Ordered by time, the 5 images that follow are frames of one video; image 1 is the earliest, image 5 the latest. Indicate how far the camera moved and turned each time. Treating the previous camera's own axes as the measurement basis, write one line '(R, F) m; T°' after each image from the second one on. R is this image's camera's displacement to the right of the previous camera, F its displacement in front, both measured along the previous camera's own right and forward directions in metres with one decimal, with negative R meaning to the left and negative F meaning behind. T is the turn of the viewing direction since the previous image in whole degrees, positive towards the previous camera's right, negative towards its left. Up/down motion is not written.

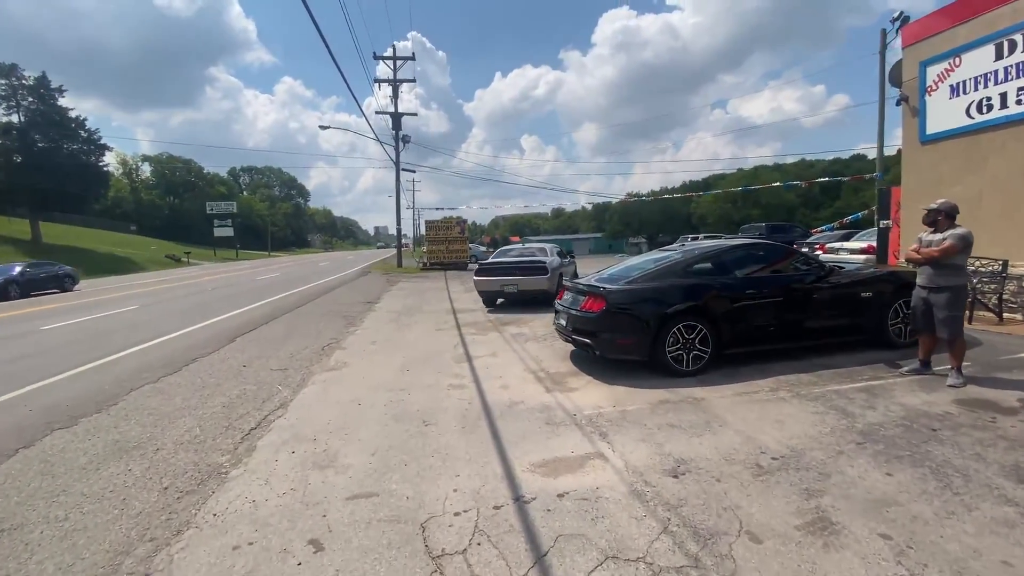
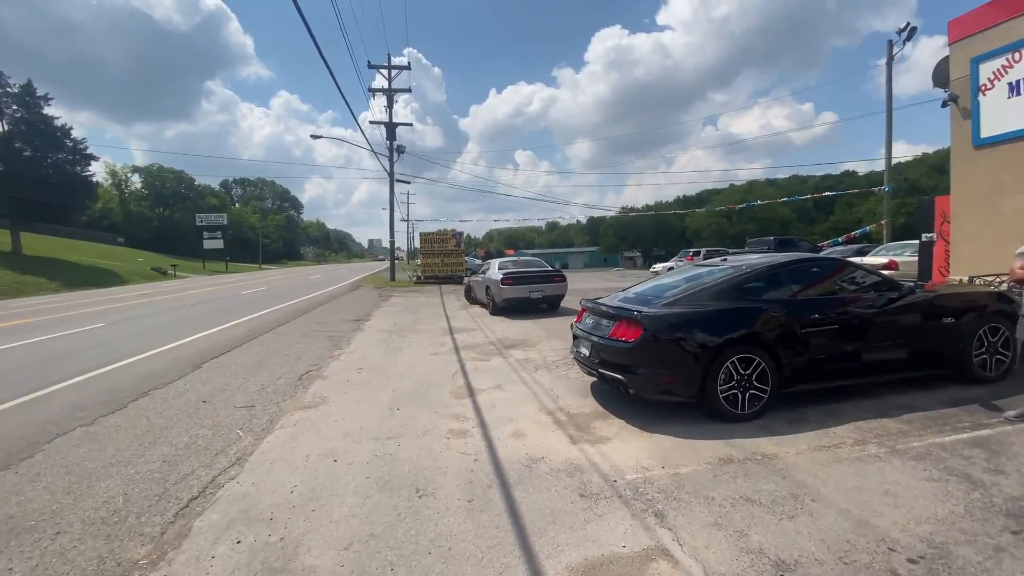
(-0.2, +1.2) m; +1°
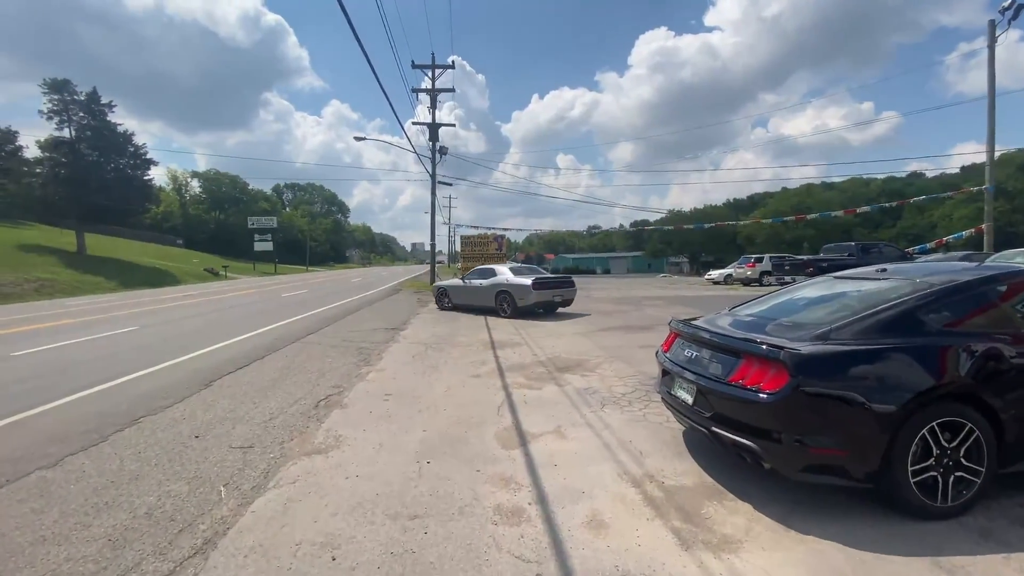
(-0.3, +1.5) m; -5°
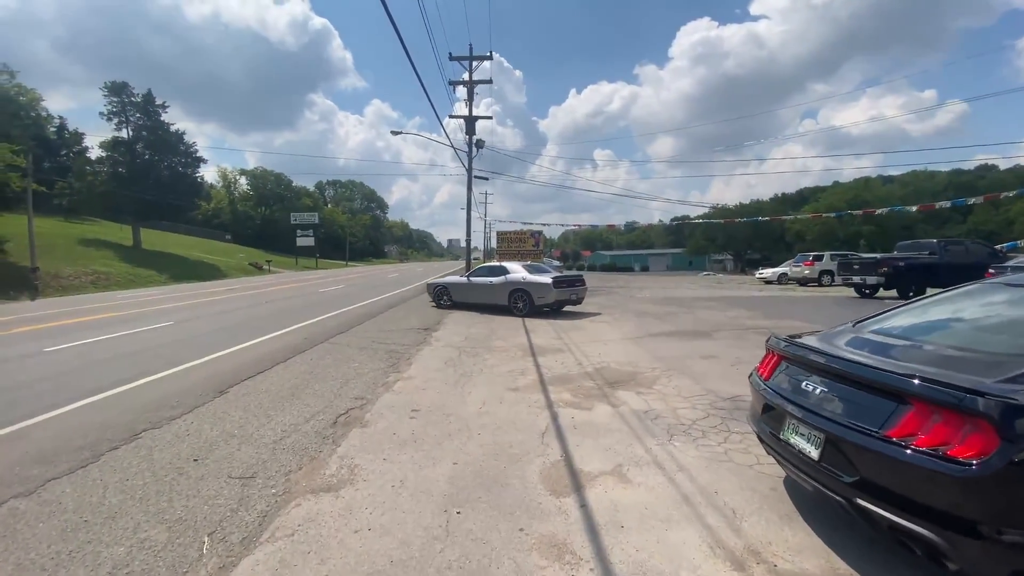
(-0.1, +1.0) m; -4°
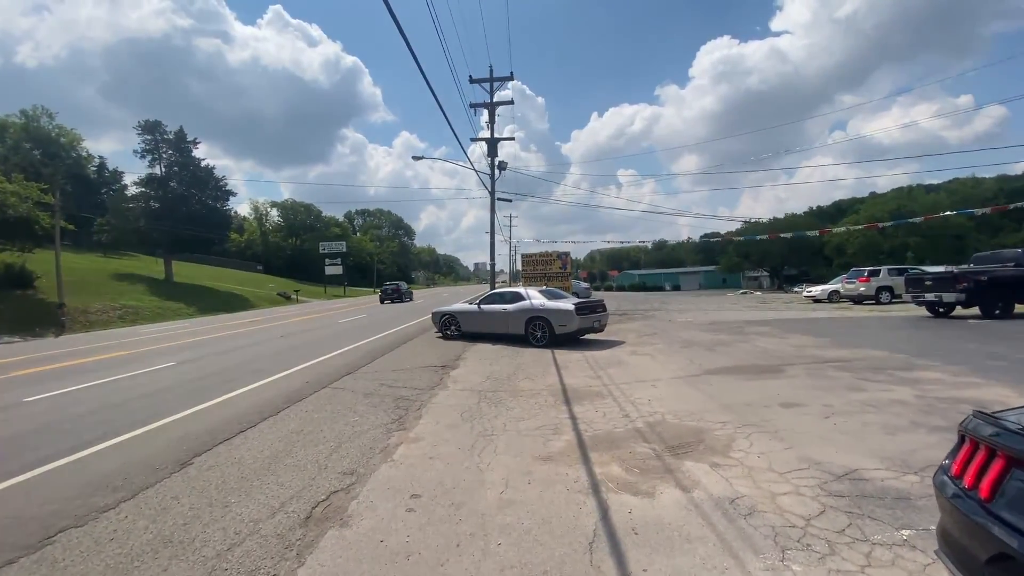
(0.0, +1.5) m; -3°
